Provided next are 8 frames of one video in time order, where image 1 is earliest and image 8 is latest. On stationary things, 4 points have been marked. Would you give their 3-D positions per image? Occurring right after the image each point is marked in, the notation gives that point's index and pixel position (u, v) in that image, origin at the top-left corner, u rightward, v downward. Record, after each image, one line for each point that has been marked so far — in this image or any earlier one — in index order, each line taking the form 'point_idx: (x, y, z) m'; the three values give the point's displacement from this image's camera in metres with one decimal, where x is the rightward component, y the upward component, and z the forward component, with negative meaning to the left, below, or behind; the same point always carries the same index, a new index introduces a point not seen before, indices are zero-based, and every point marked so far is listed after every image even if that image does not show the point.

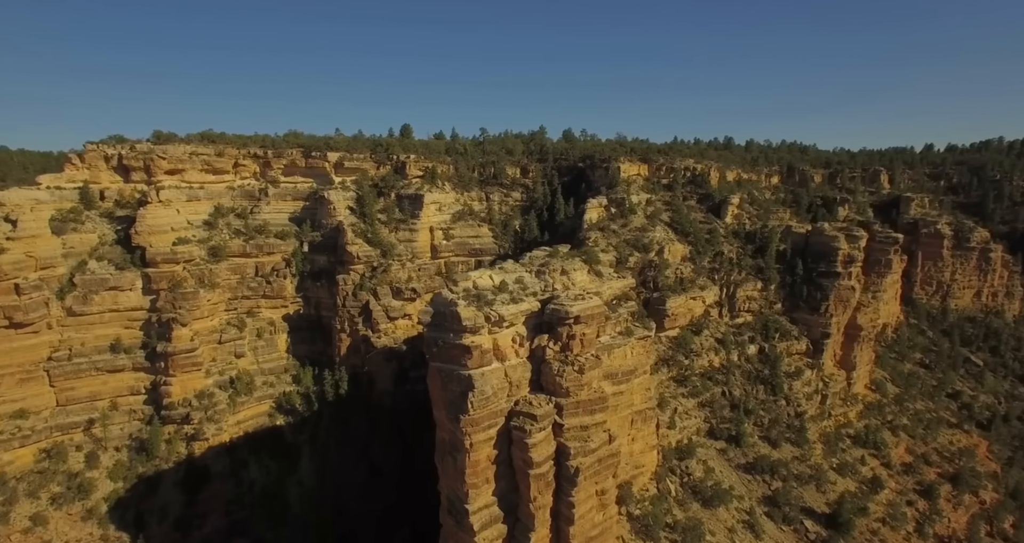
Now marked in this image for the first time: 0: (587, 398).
0: (+1.9, -3.1, +13.0) m
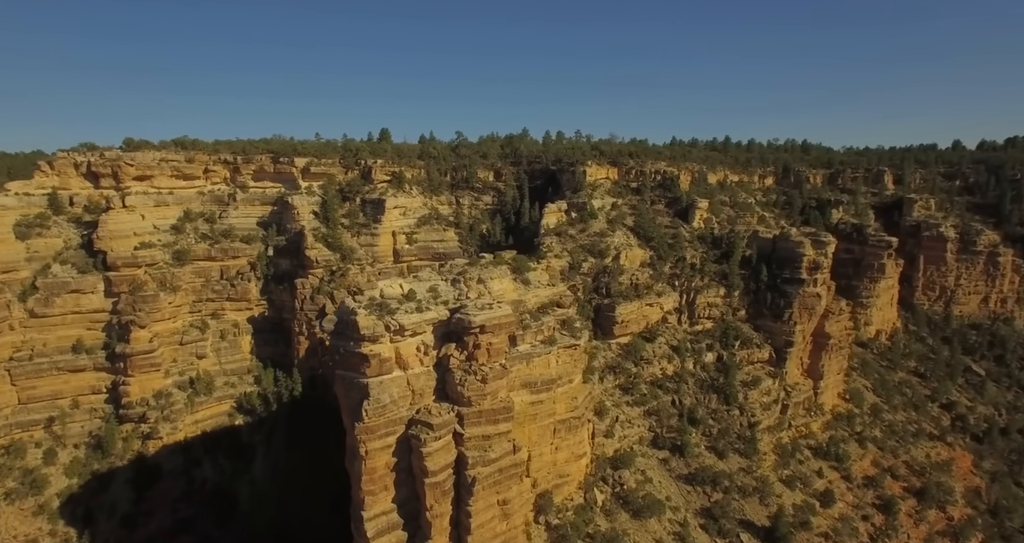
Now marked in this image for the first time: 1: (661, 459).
0: (-0.5, -3.4, +12.9) m
1: (+5.3, -6.5, +18.5) m
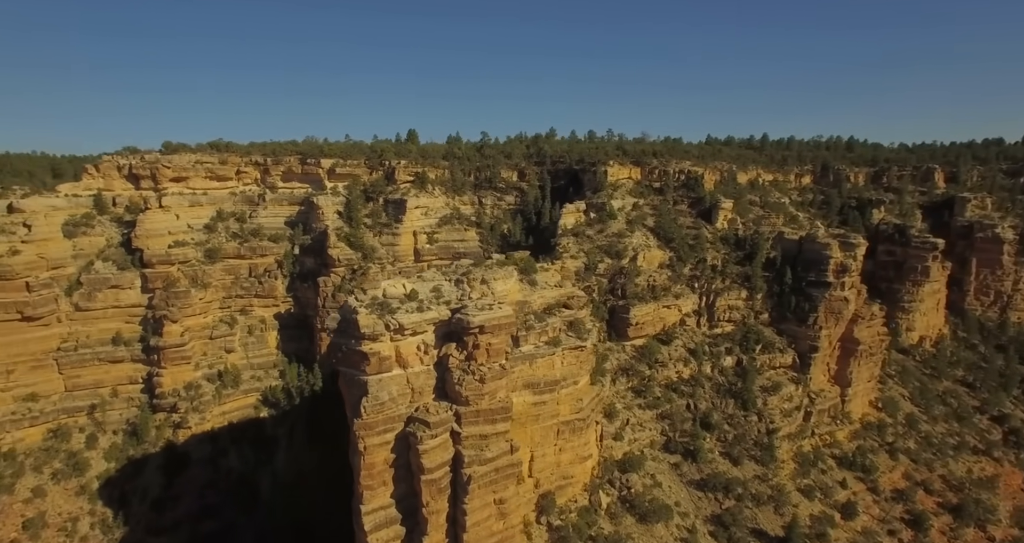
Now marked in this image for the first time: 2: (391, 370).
0: (-0.6, -3.4, +13.1) m
1: (+5.5, -6.6, +18.2) m
2: (-2.9, -2.4, +12.8) m
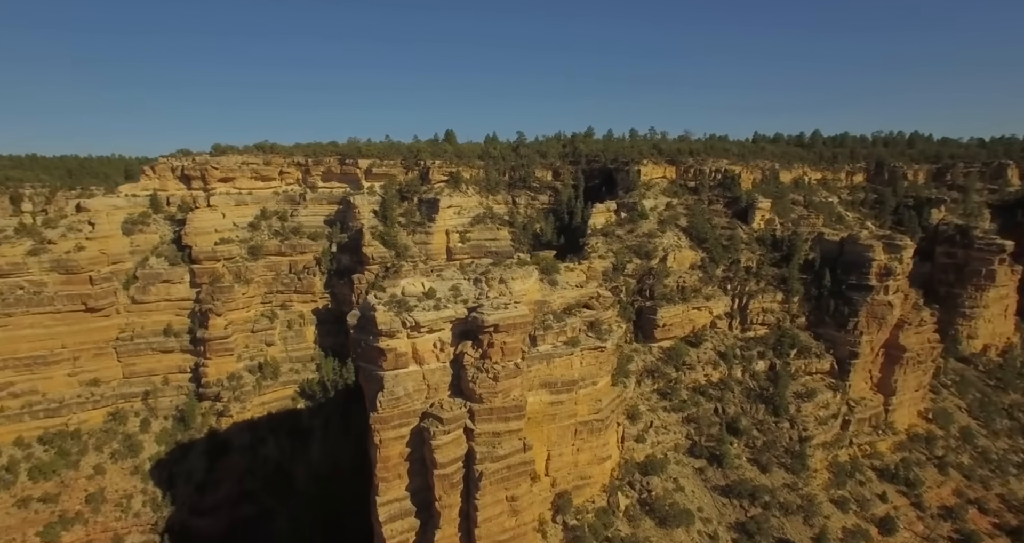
0: (-0.3, -3.4, +13.2) m
1: (+6.3, -6.6, +17.8) m
2: (-2.6, -2.4, +13.2) m
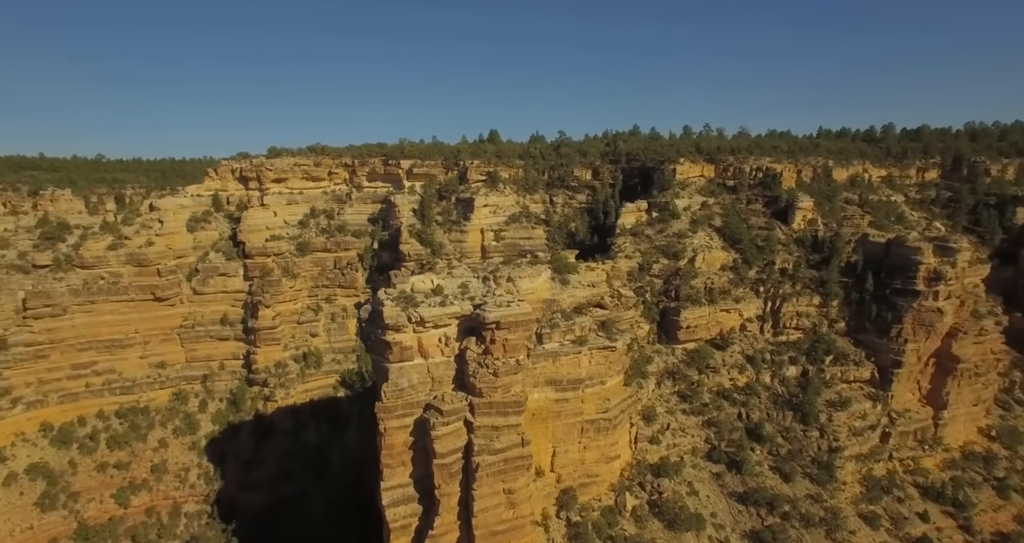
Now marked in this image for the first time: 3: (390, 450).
0: (-0.3, -3.3, +13.6) m
1: (+6.7, -6.7, +17.4) m
2: (-2.6, -2.3, +13.8) m
3: (-3.2, -4.6, +13.6) m
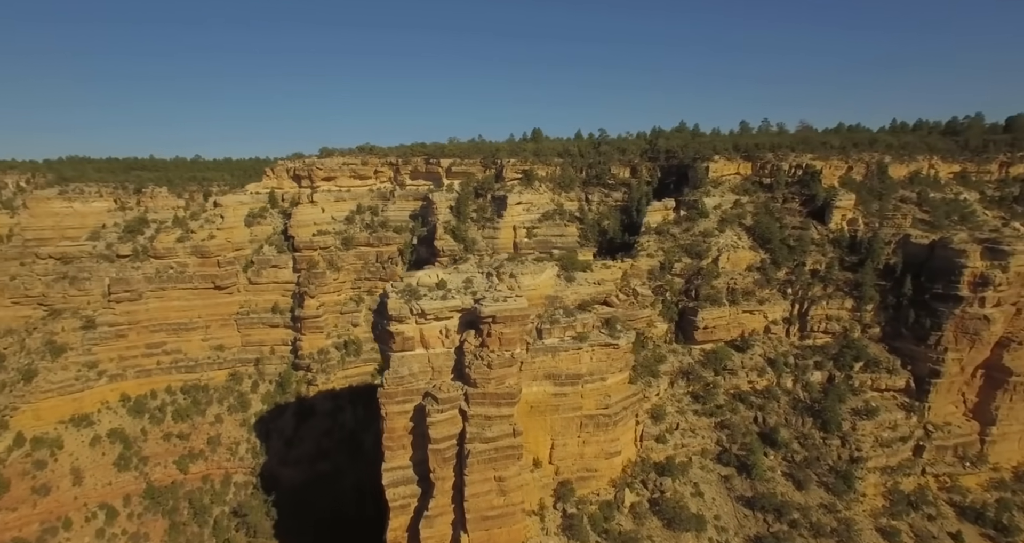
0: (-0.5, -3.2, +14.2) m
1: (+6.9, -6.7, +17.1) m
2: (-2.7, -2.2, +14.7) m
3: (-3.3, -4.5, +14.5) m
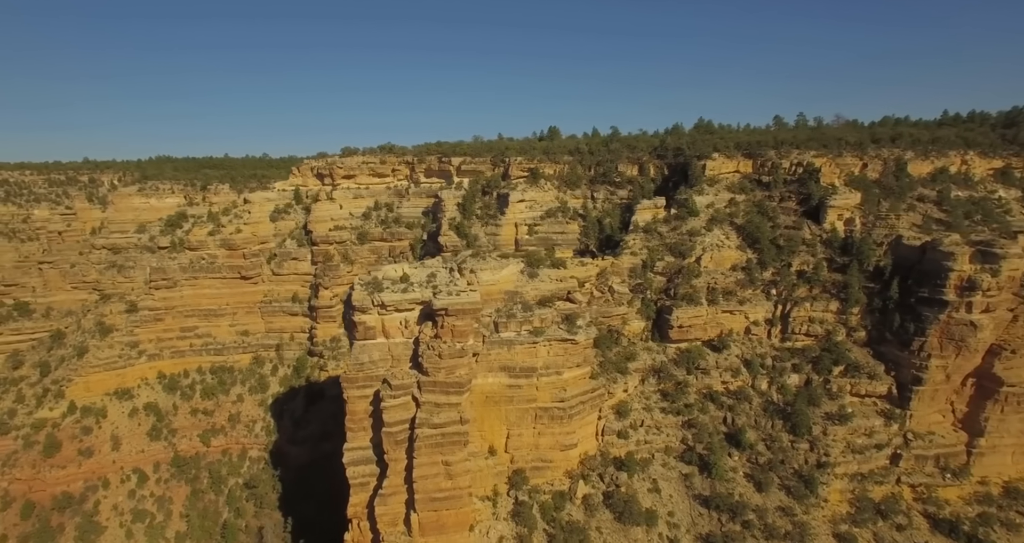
0: (-1.9, -3.1, +15.1) m
1: (+5.6, -6.7, +17.2) m
2: (-4.1, -2.0, +15.8) m
3: (-4.8, -4.3, +15.7) m
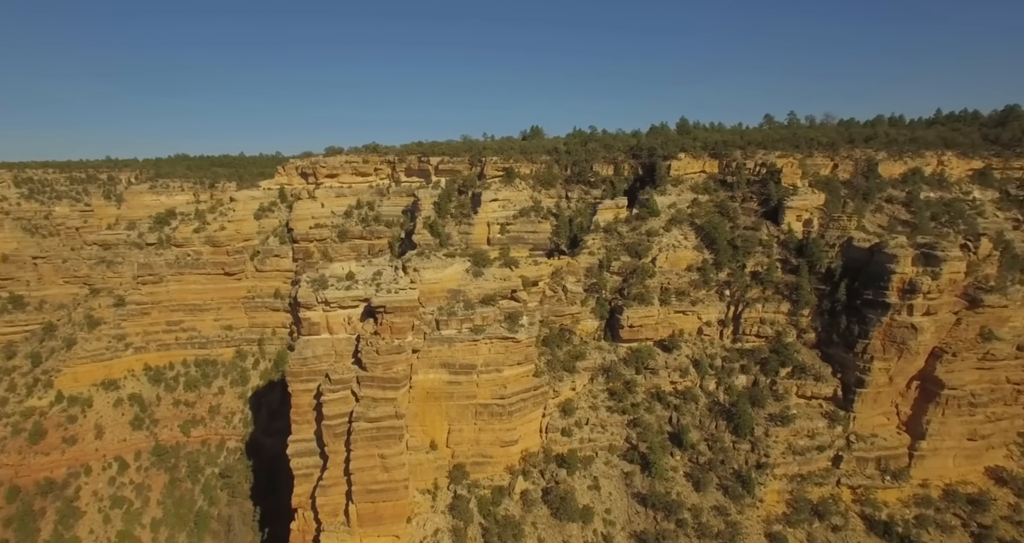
0: (-3.9, -3.1, +15.5) m
1: (+3.7, -6.7, +17.5) m
2: (-6.0, -1.9, +16.3) m
3: (-6.7, -4.2, +16.3) m
